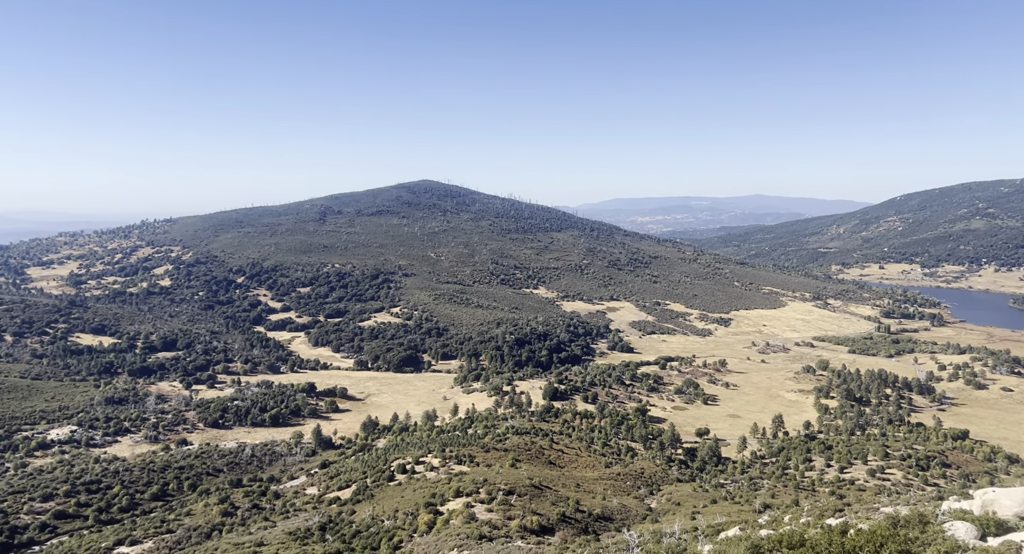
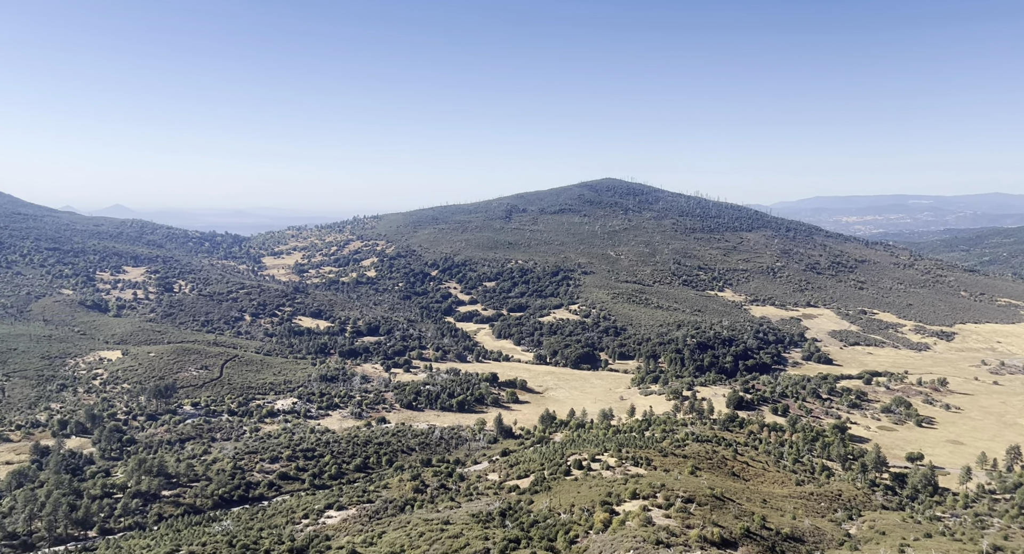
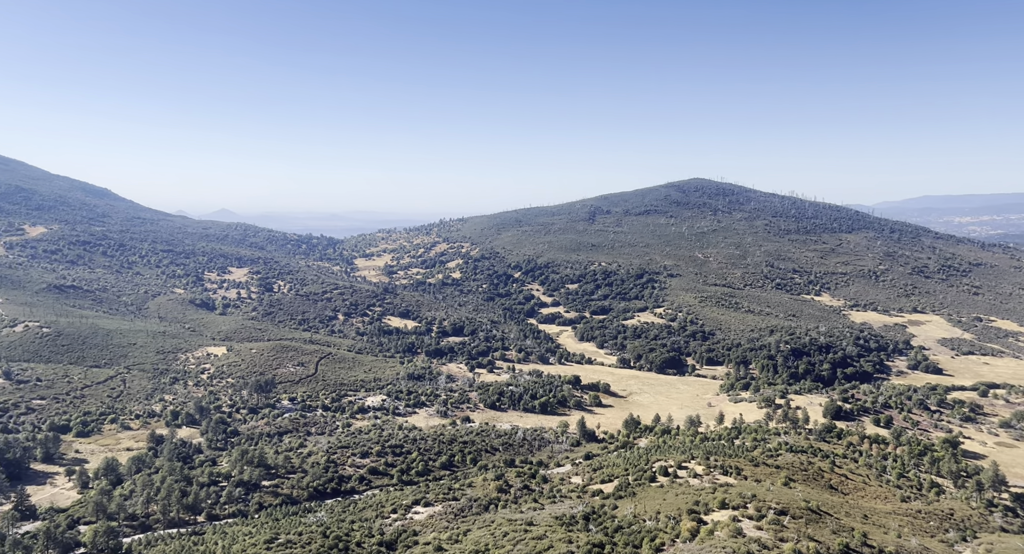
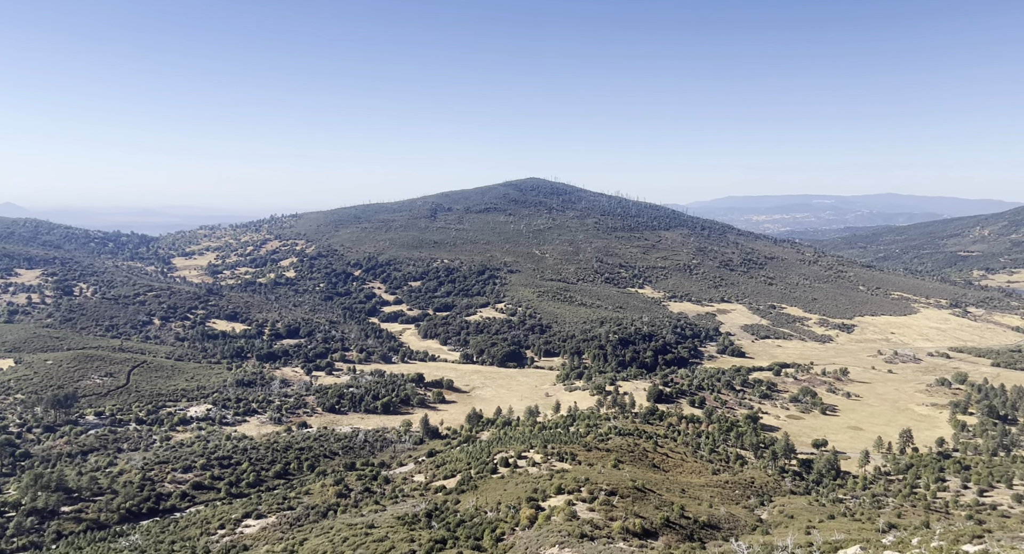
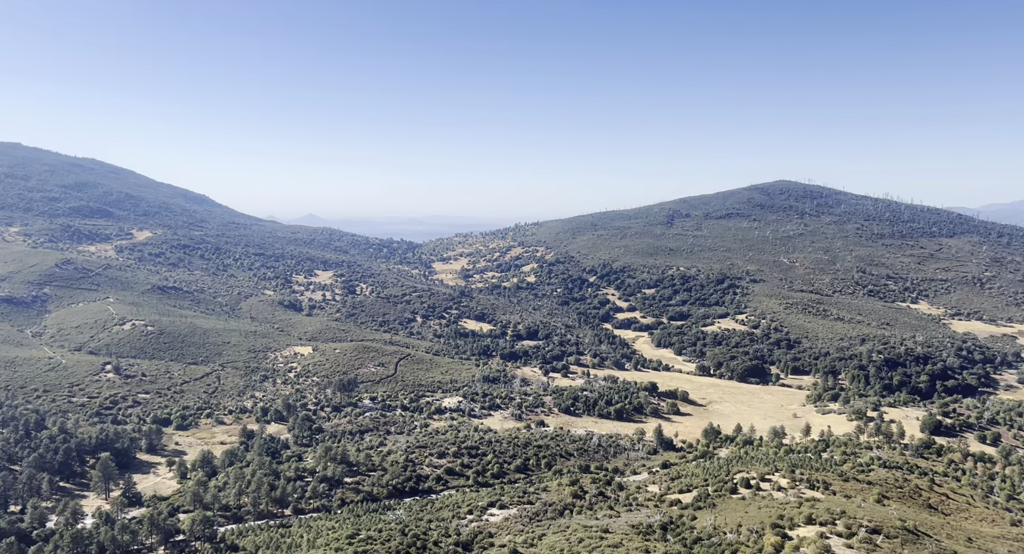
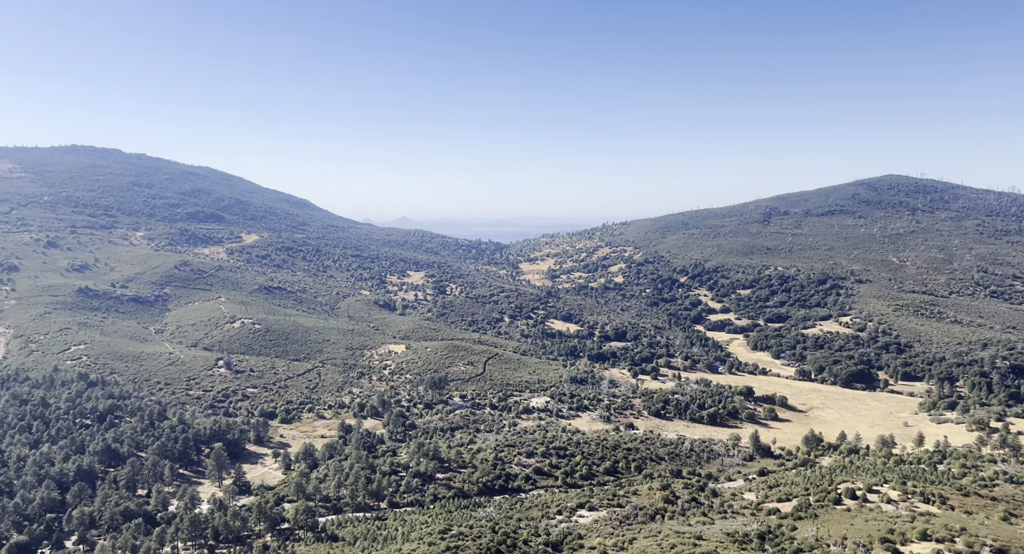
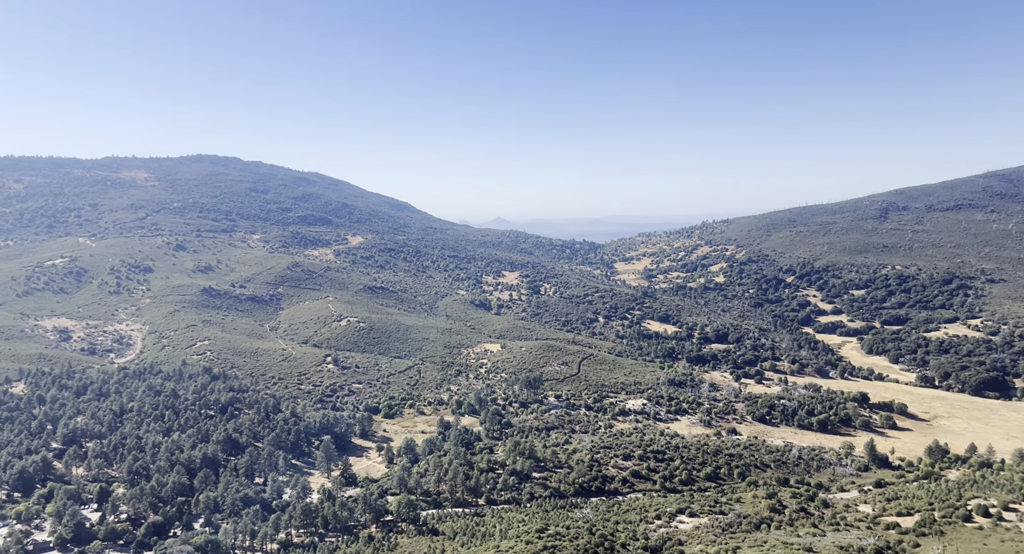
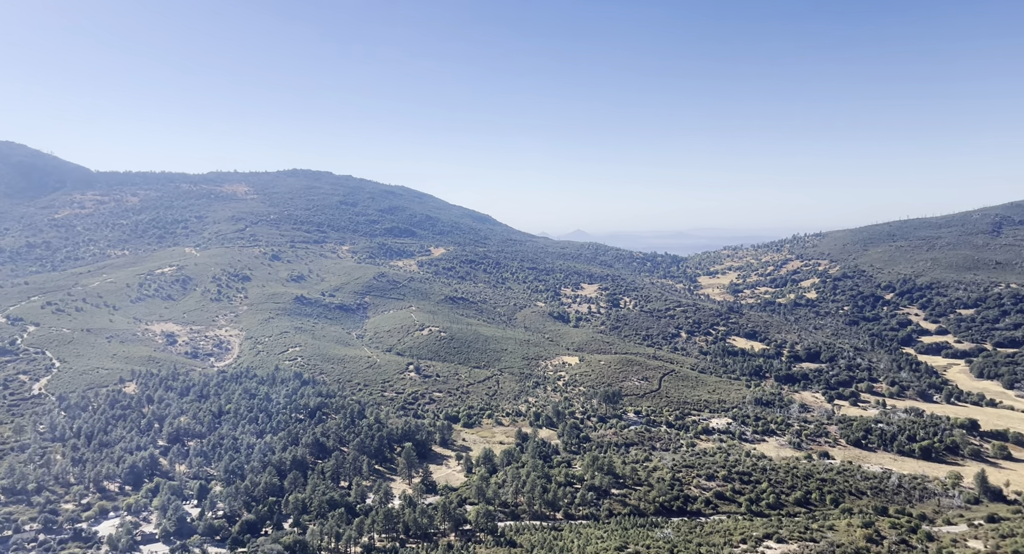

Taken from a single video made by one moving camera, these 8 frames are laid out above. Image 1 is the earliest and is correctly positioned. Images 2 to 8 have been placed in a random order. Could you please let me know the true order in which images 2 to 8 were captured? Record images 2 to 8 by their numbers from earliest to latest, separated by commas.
4, 2, 3, 5, 6, 7, 8
